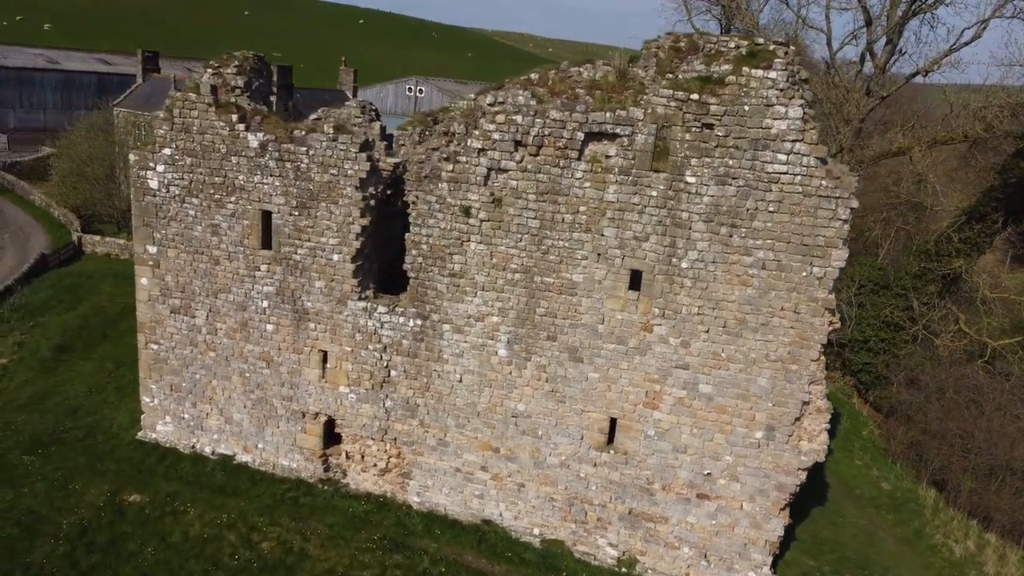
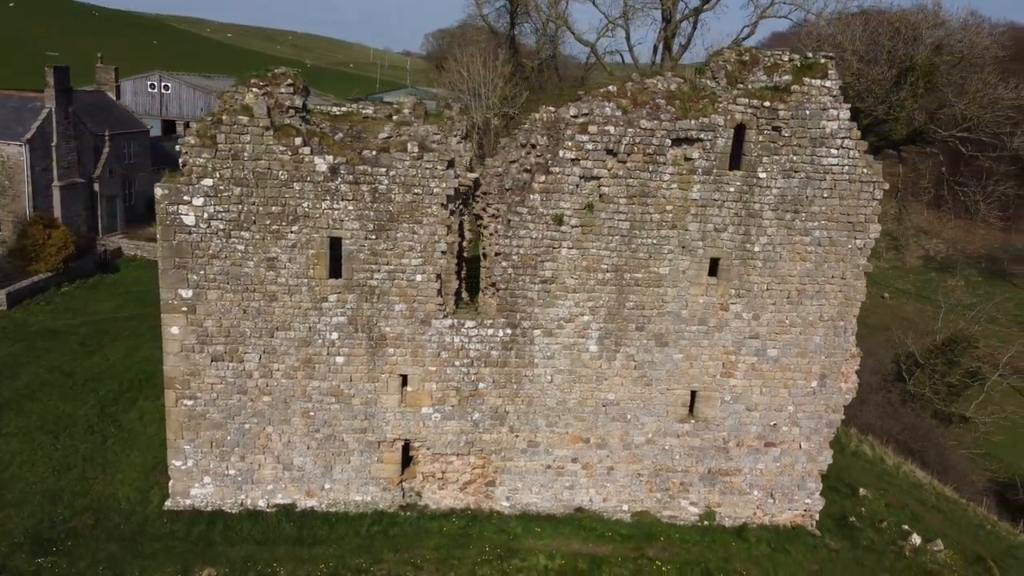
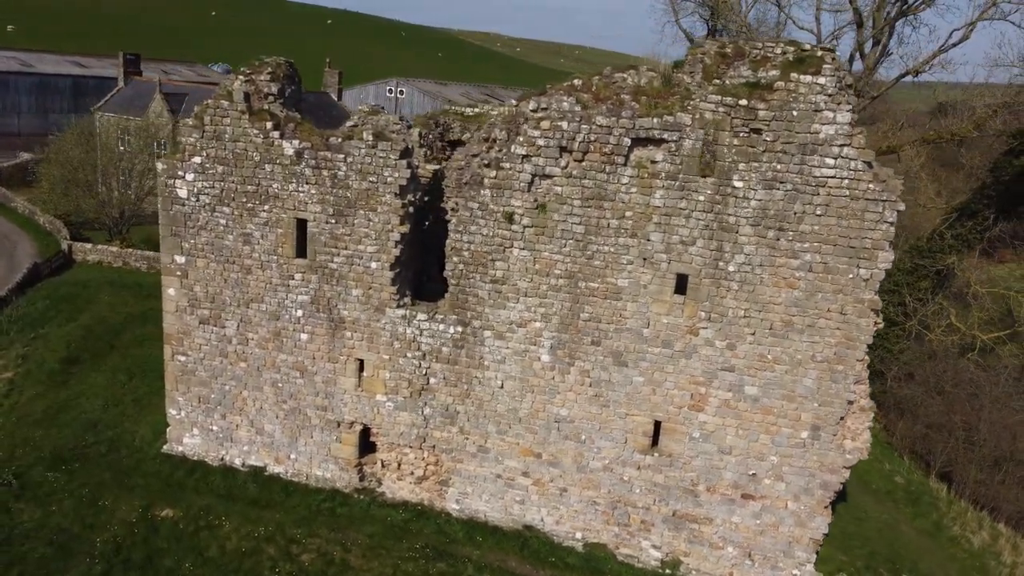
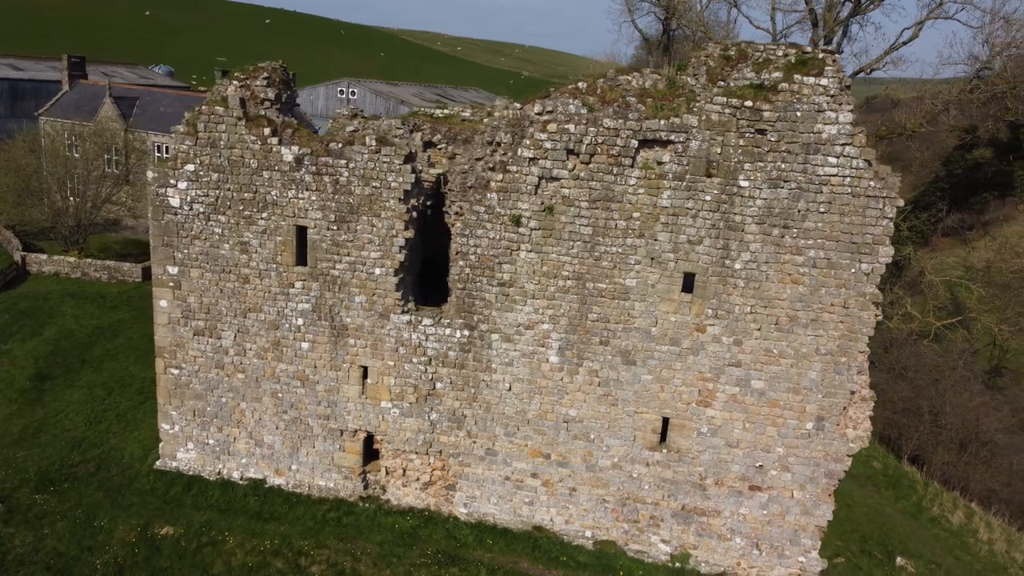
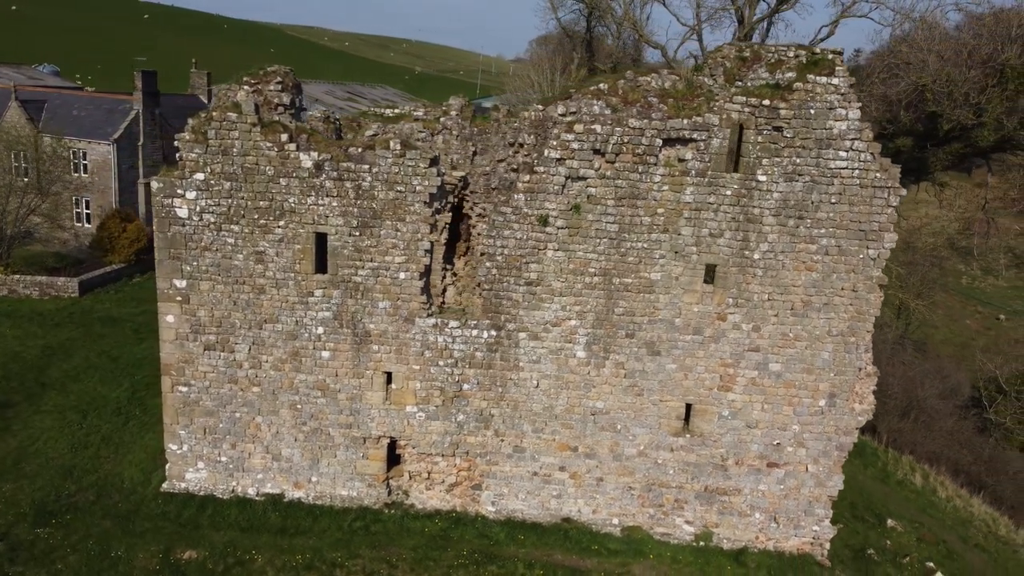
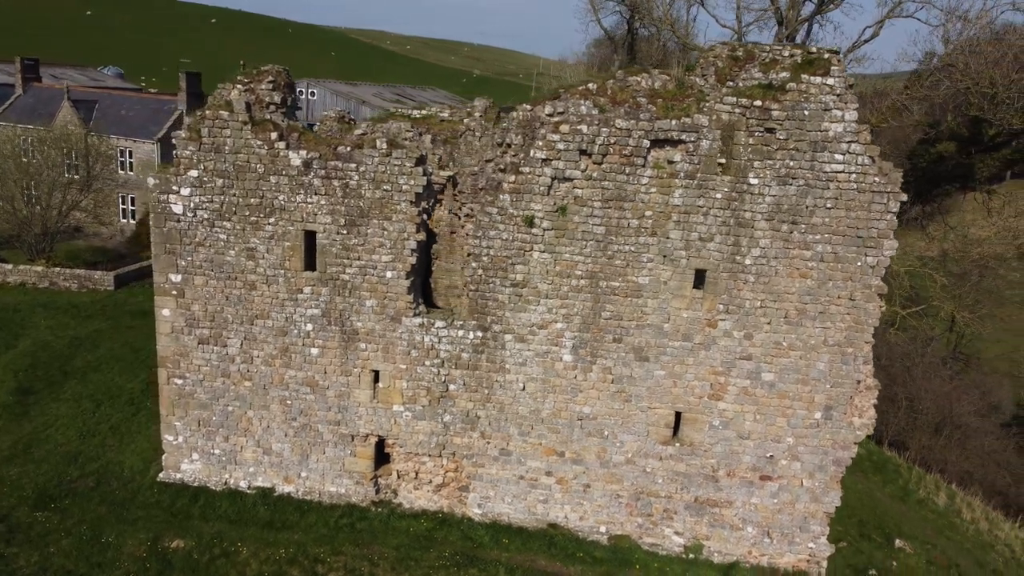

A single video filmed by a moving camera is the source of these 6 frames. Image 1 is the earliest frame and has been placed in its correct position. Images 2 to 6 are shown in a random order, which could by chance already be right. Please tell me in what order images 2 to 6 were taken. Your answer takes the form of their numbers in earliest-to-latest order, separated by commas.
3, 4, 6, 5, 2
